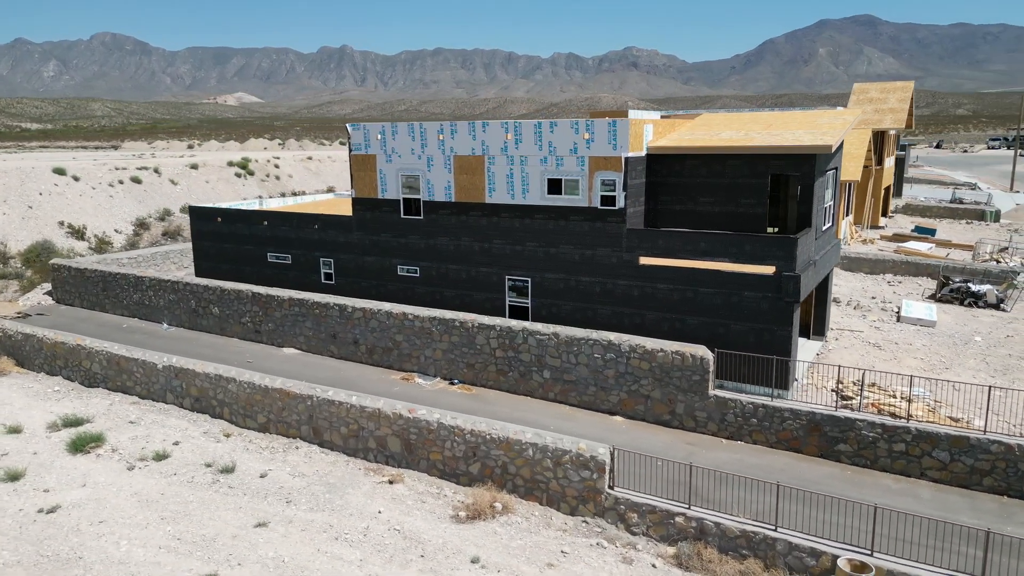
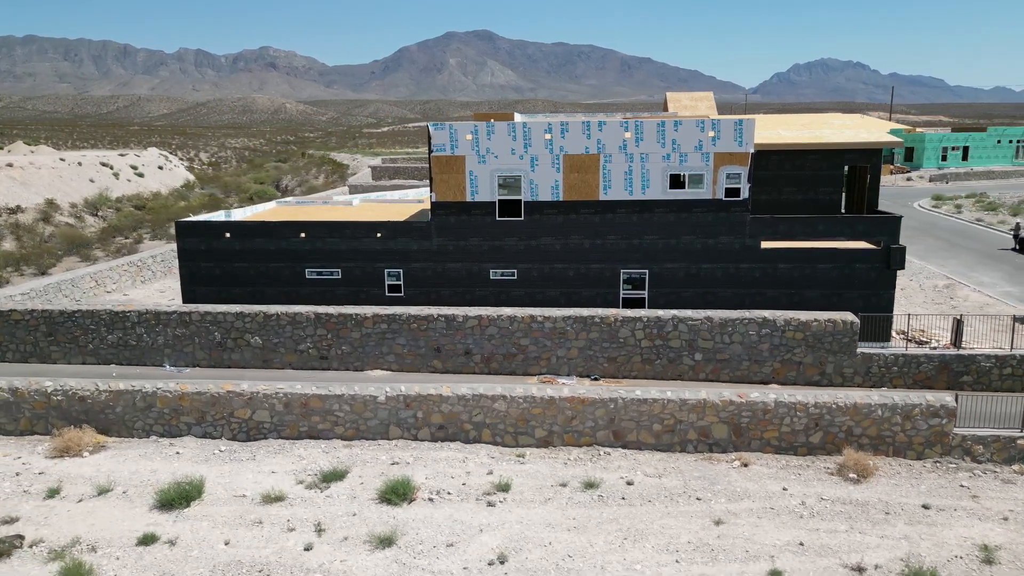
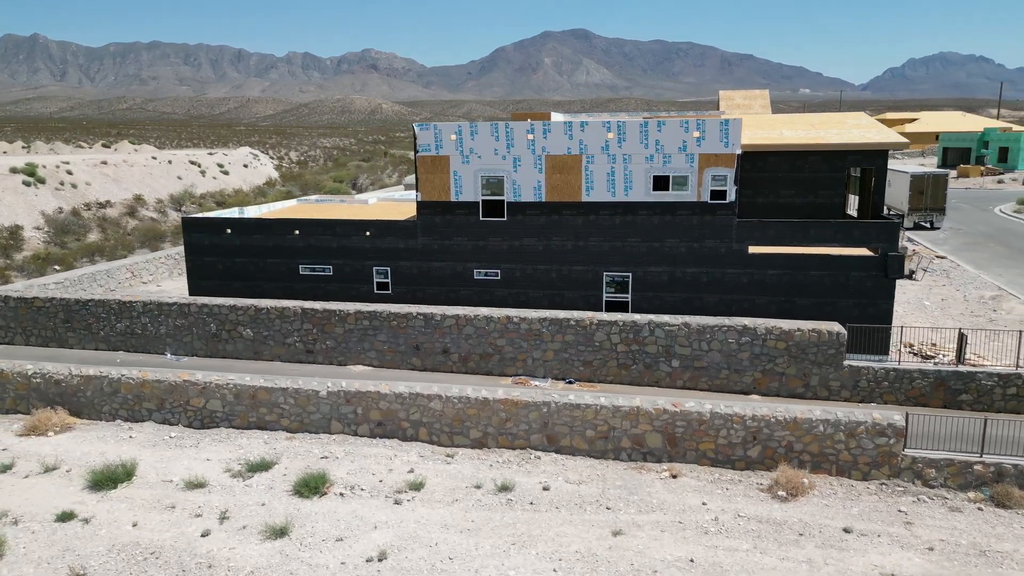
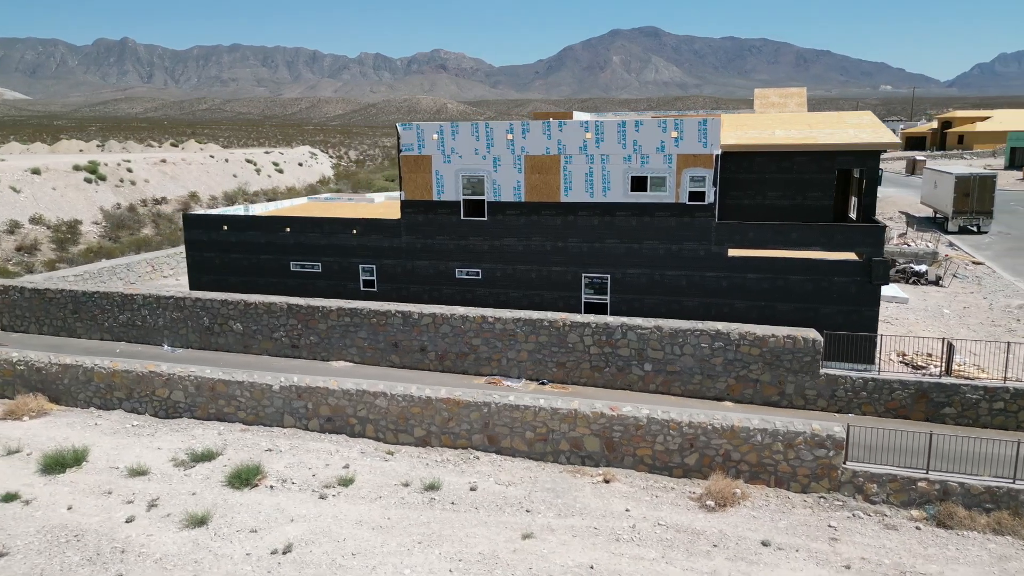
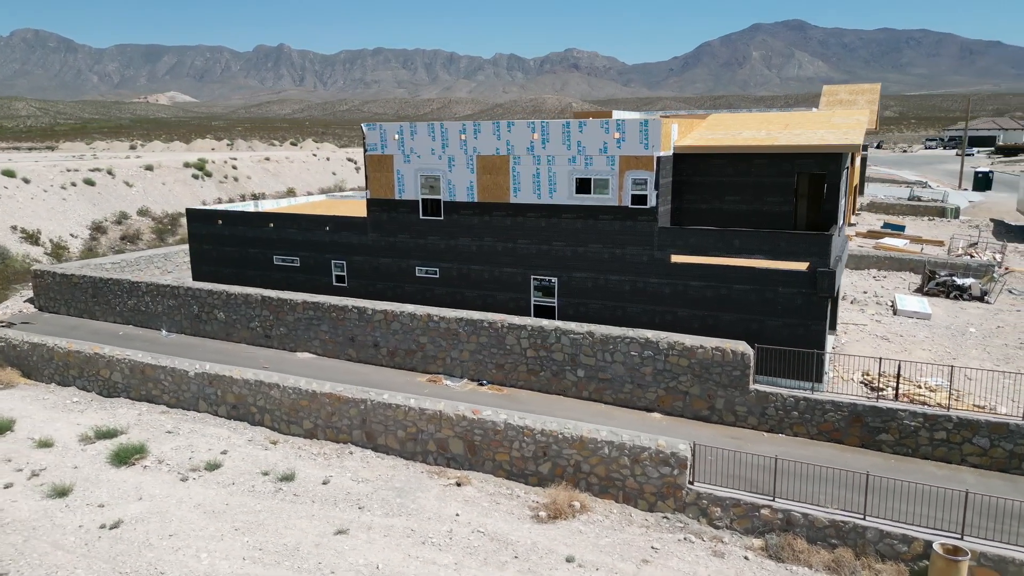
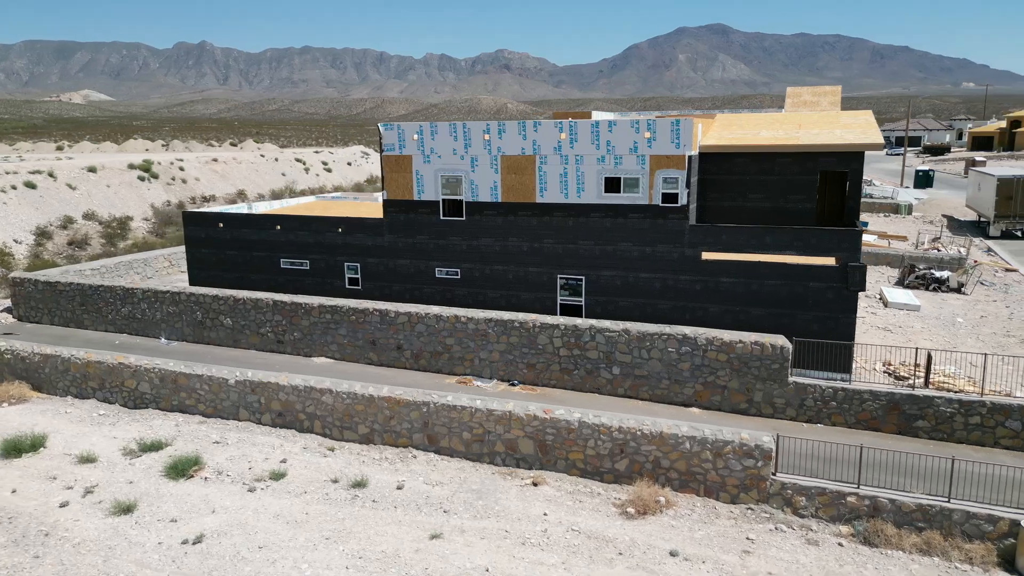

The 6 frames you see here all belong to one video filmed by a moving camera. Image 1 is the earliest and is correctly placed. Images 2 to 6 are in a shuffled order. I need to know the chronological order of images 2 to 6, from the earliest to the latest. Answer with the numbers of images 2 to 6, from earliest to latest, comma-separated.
5, 6, 4, 3, 2
